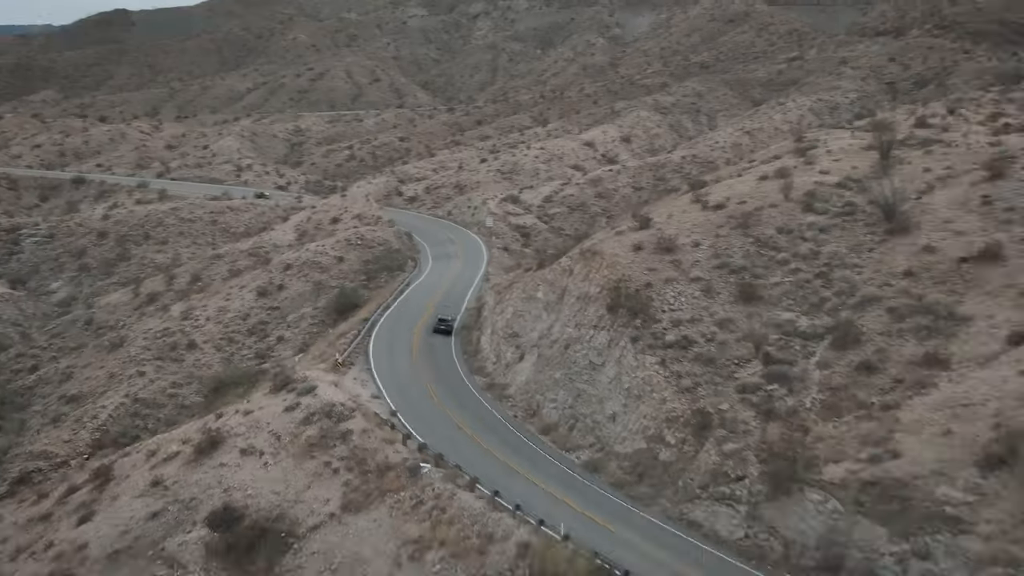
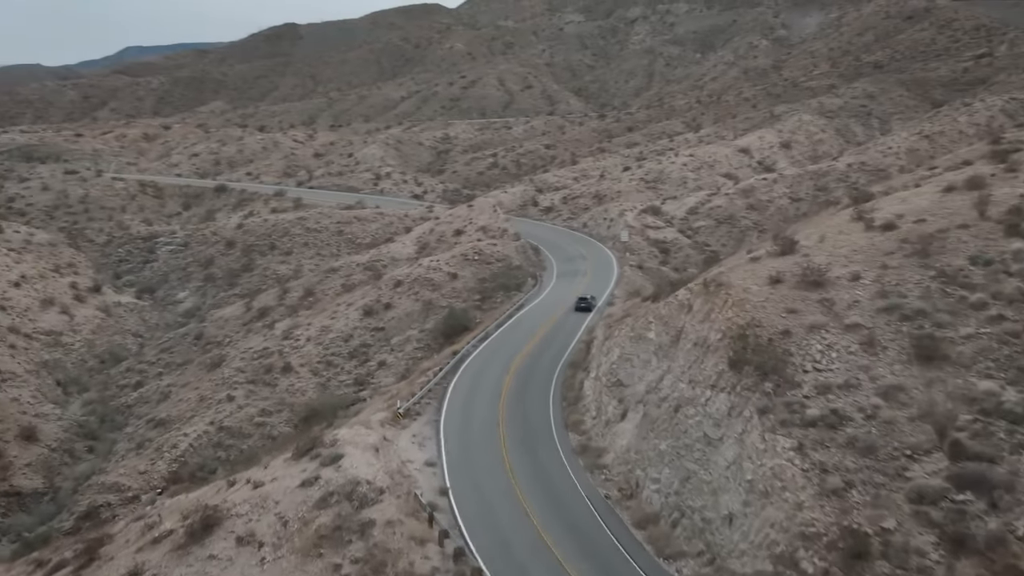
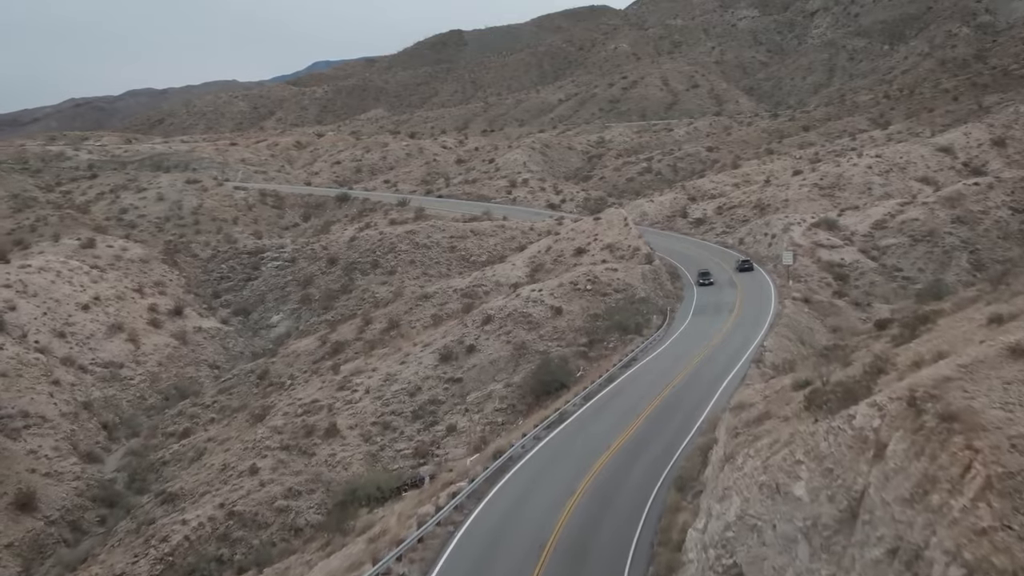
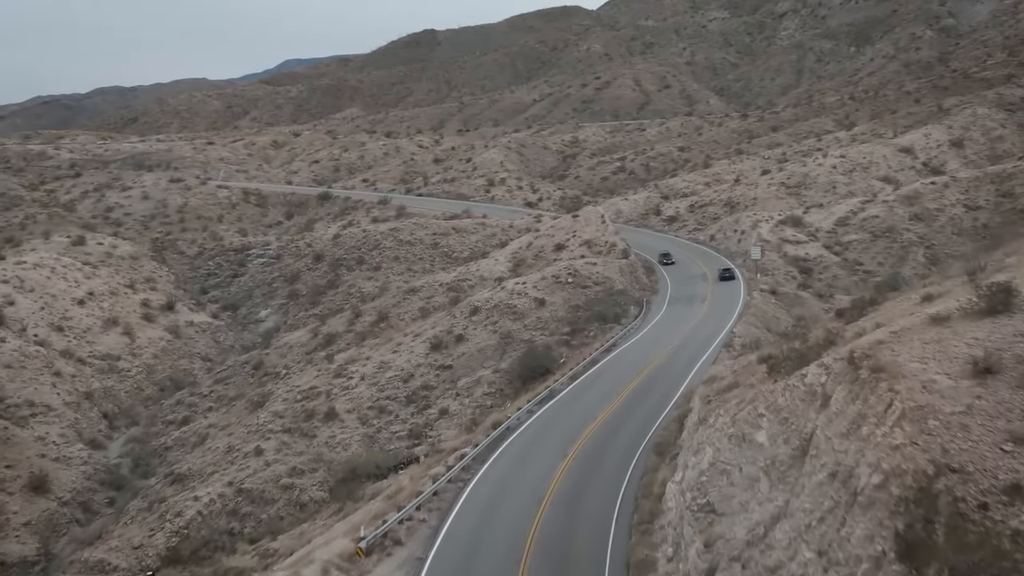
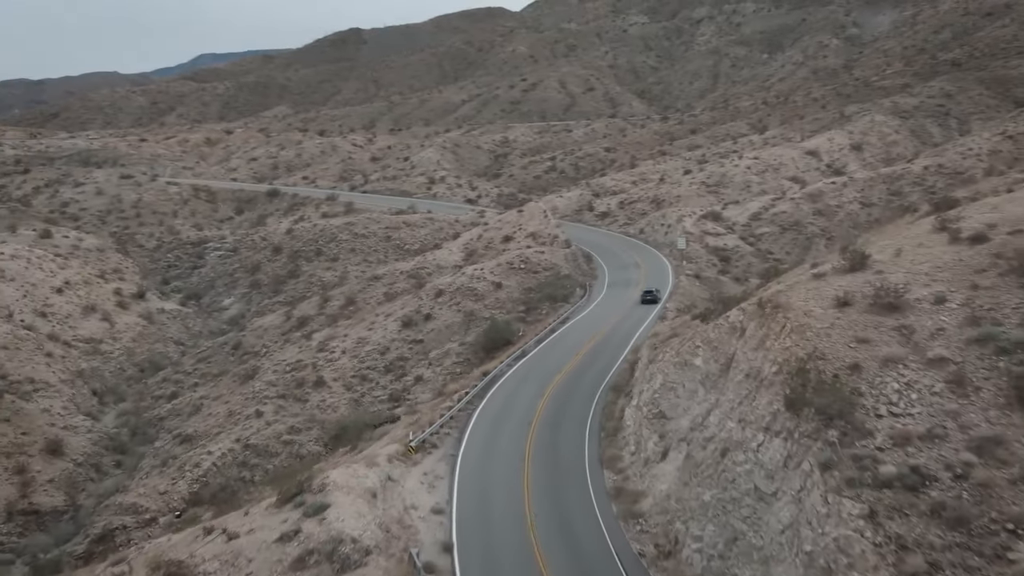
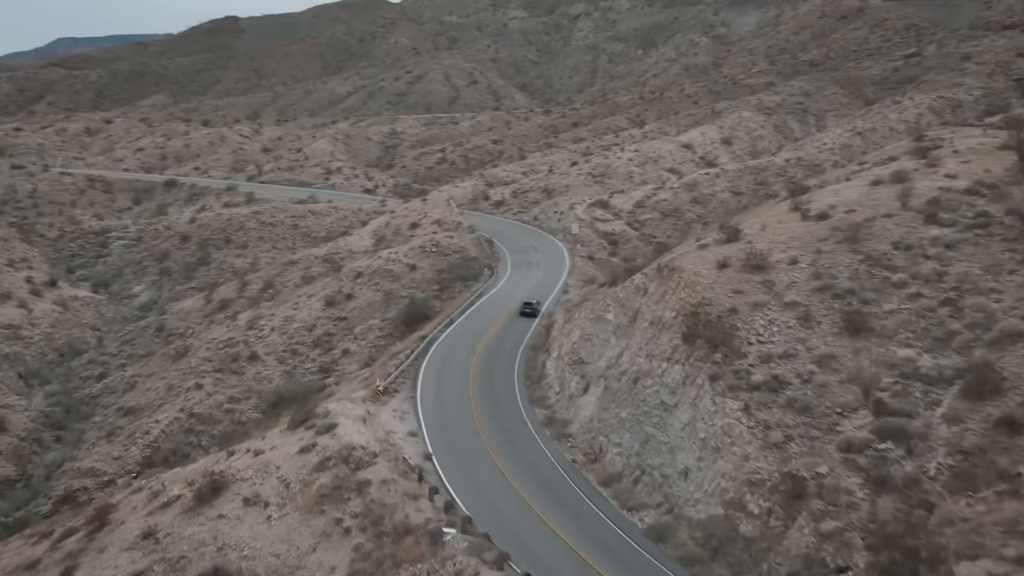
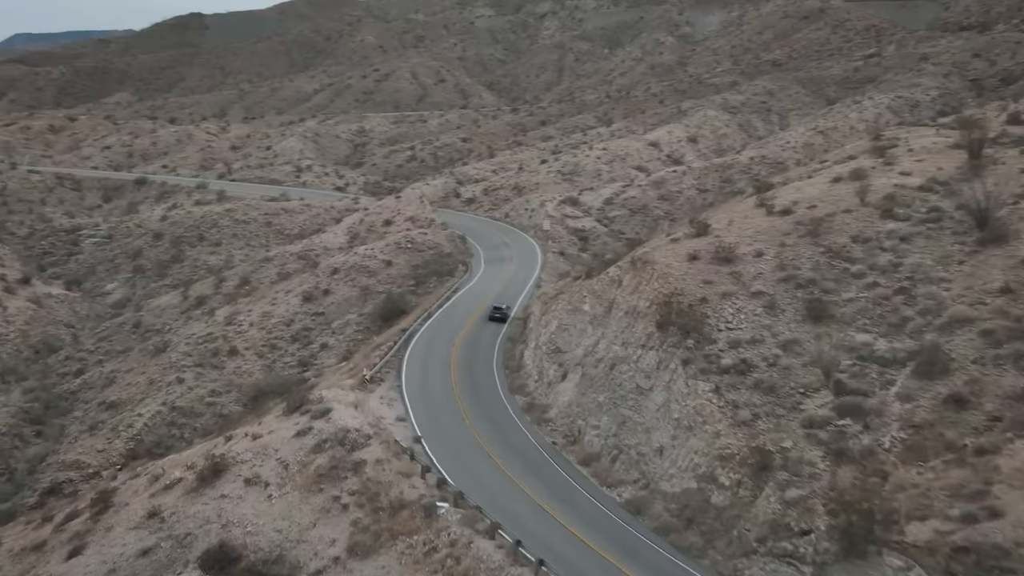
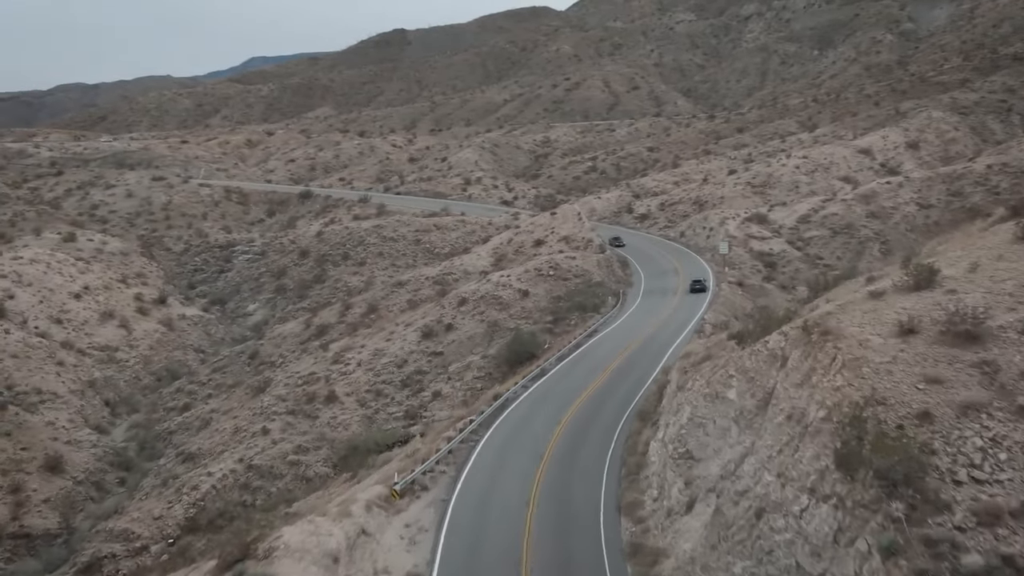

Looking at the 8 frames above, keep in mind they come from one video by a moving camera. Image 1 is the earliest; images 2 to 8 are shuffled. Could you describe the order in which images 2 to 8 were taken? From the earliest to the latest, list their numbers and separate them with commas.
7, 6, 2, 5, 8, 4, 3
